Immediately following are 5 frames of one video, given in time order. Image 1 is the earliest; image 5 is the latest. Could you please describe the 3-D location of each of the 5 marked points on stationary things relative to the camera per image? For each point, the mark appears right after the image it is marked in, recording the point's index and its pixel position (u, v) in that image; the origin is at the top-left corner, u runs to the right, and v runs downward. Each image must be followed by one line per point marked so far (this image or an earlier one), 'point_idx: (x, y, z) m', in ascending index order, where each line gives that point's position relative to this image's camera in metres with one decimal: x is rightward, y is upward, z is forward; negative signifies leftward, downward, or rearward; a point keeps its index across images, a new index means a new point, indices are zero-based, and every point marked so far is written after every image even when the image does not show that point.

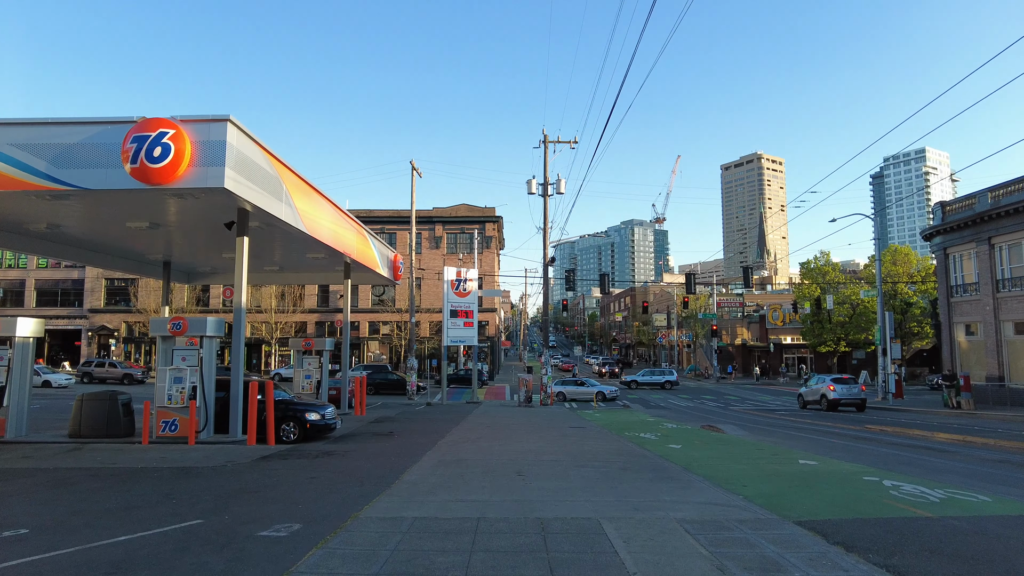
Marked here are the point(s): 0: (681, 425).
0: (+5.2, -4.2, +18.9) m
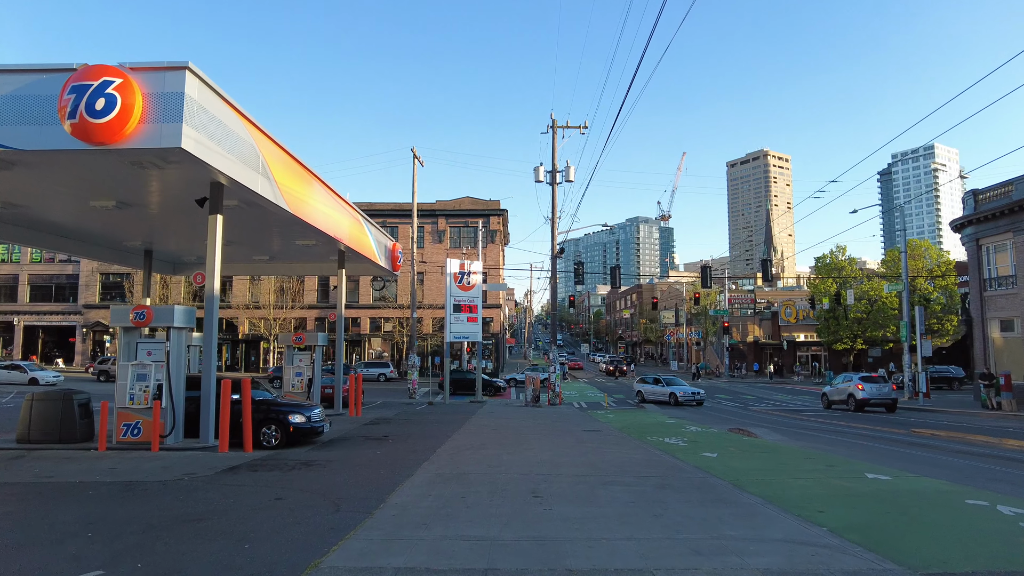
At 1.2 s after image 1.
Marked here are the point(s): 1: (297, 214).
0: (+5.5, -3.9, +17.3) m
1: (-5.5, +1.8, +16.0) m
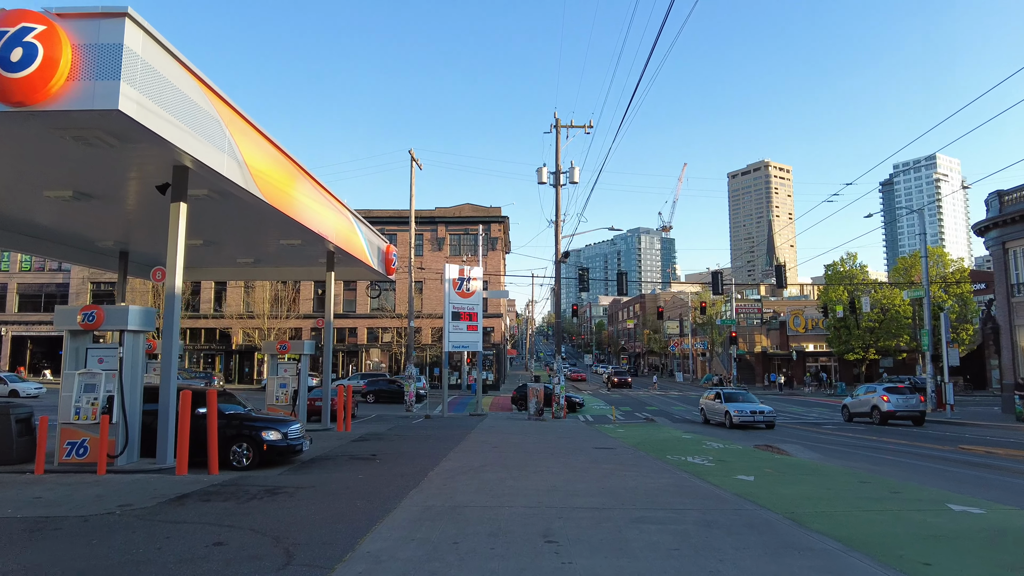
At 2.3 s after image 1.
0: (+5.5, -4.0, +15.7) m
1: (-5.4, +1.8, +14.5) m
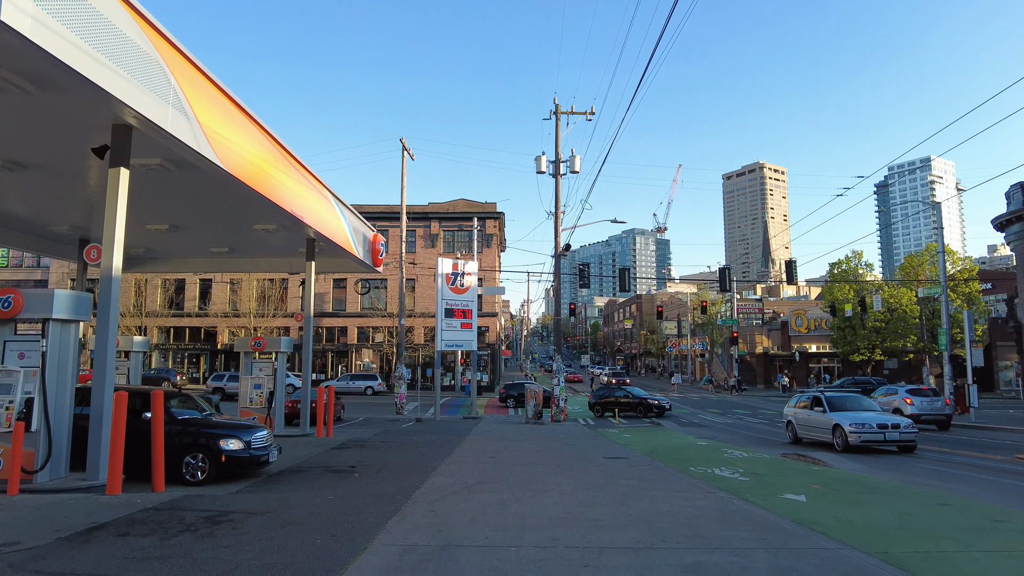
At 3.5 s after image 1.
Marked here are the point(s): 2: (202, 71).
0: (+5.5, -3.8, +14.0) m
1: (-5.4, +2.1, +12.8) m
2: (-4.9, +3.4, +9.4) m
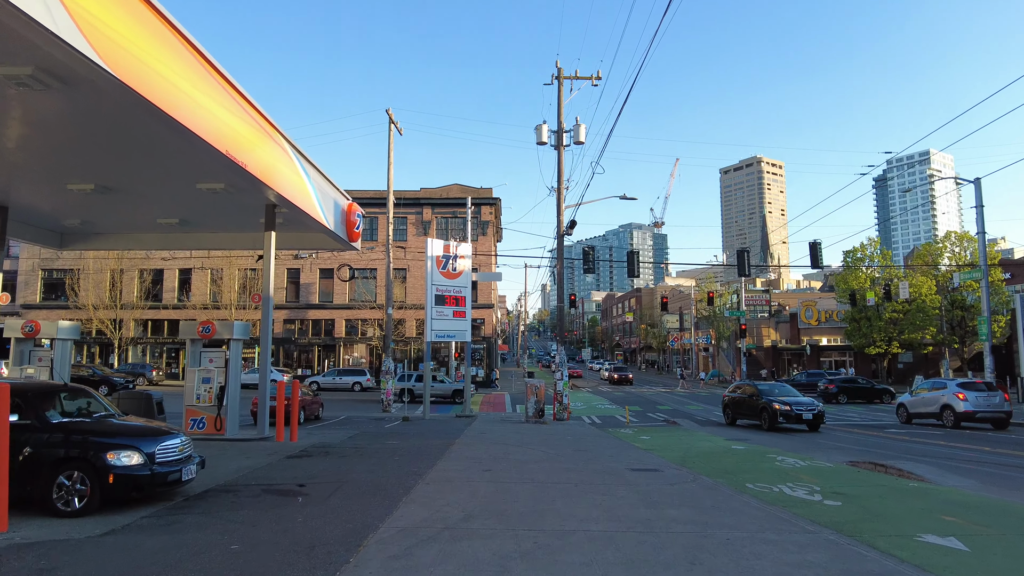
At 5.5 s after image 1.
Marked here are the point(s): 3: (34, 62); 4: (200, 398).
0: (+5.5, -3.2, +11.3) m
1: (-5.4, +2.6, +10.0) m
2: (-4.8, +3.9, +6.5) m
3: (-5.9, +2.9, +7.3) m
4: (-7.3, -2.6, +14.3) m
